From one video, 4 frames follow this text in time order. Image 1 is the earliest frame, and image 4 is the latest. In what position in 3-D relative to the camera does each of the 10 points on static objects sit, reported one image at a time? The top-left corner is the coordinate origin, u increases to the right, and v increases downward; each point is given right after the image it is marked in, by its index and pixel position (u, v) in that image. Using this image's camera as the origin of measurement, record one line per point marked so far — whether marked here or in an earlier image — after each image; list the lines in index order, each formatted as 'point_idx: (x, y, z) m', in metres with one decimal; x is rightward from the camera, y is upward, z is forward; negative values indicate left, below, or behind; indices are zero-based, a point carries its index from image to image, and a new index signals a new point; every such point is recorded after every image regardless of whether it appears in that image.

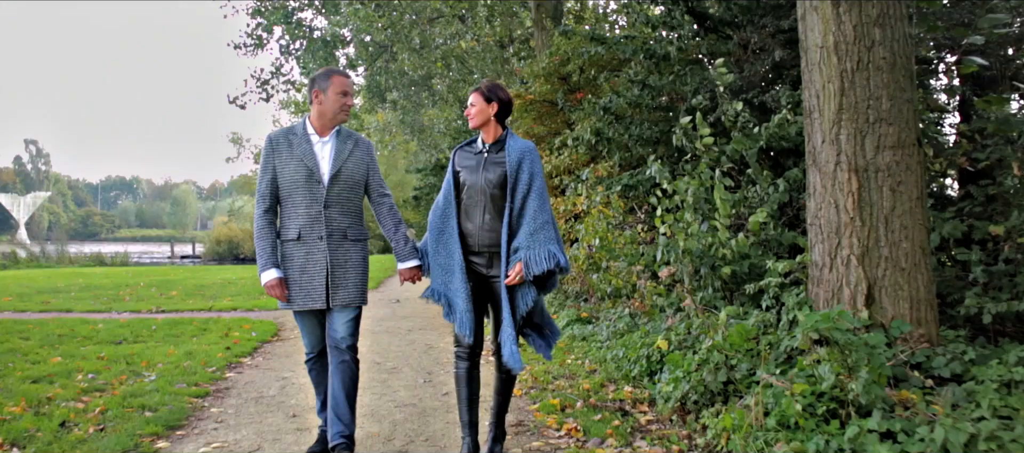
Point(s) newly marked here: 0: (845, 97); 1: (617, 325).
0: (+2.0, +0.8, +3.9) m
1: (+1.0, -0.9, +6.2) m
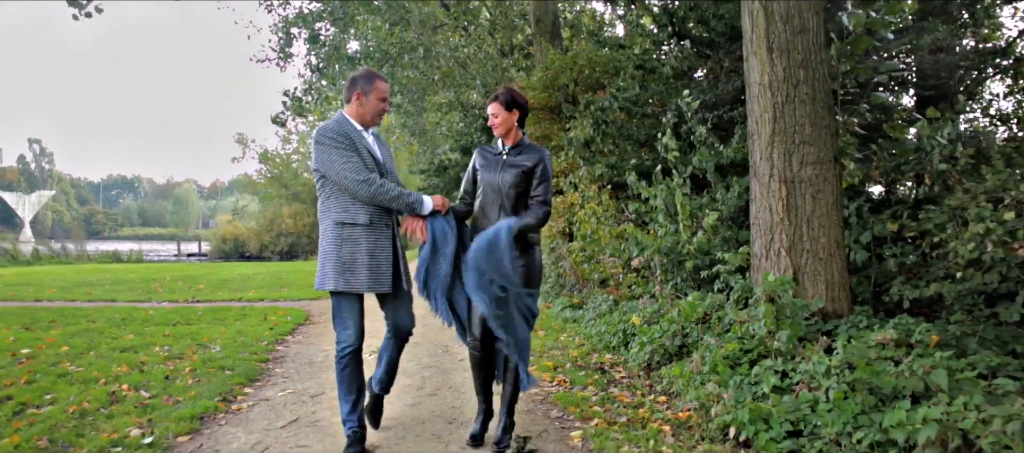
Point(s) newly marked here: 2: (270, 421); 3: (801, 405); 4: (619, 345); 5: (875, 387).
0: (+2.0, +0.8, +5.0) m
1: (+1.0, -0.9, +7.3) m
2: (-1.4, -1.1, +3.8) m
3: (+1.4, -0.8, +3.1) m
4: (+0.9, -1.0, +5.7) m
5: (+1.6, -0.7, +3.0) m
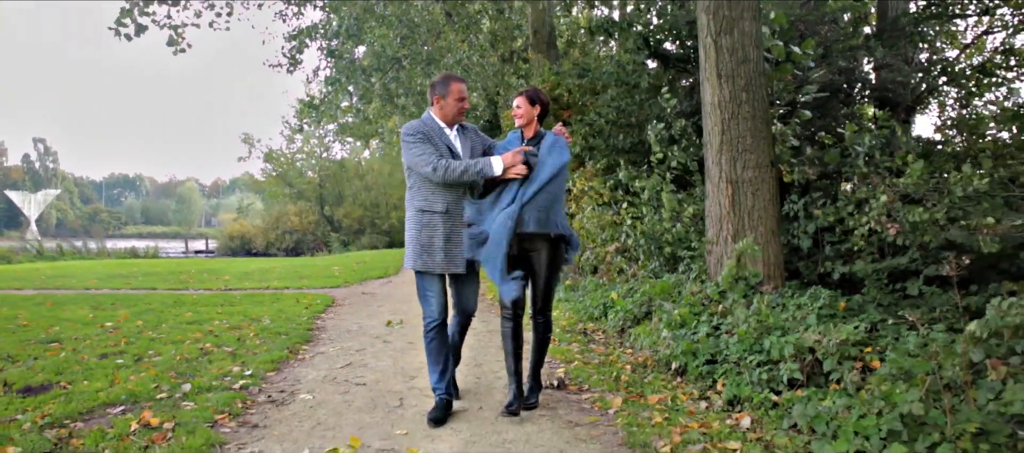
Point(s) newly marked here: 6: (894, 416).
0: (+2.0, +0.9, +6.2) m
1: (+1.0, -0.8, +8.5) m
2: (-1.4, -1.1, +5.1) m
3: (+1.4, -0.8, +4.3) m
4: (+0.9, -0.9, +6.9) m
5: (+1.7, -0.6, +4.2) m
6: (+1.7, -0.8, +2.9) m
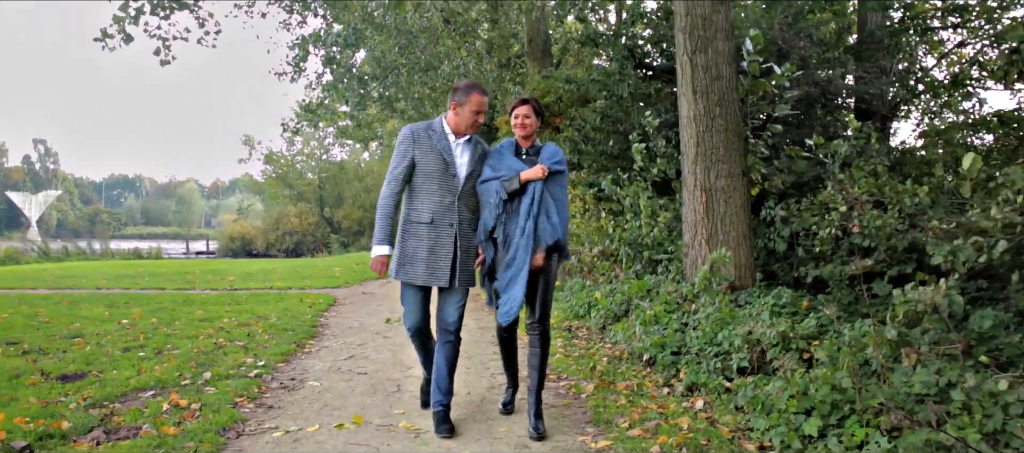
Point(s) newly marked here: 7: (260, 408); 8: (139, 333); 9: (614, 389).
0: (+1.9, +0.8, +6.7) m
1: (+0.9, -0.9, +9.0) m
2: (-1.5, -1.1, +5.6) m
3: (+1.3, -0.8, +4.8) m
4: (+0.8, -1.0, +7.4) m
5: (+1.6, -0.7, +4.7) m
6: (+1.6, -0.9, +3.4) m
7: (-1.5, -1.1, +4.0) m
8: (-3.9, -1.1, +6.9) m
9: (+0.7, -1.1, +4.3) m
